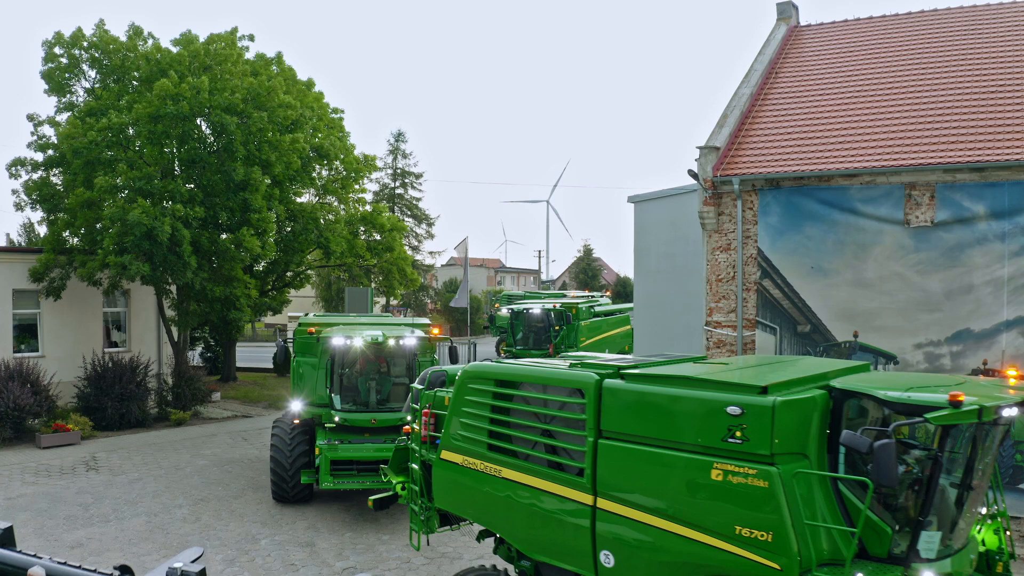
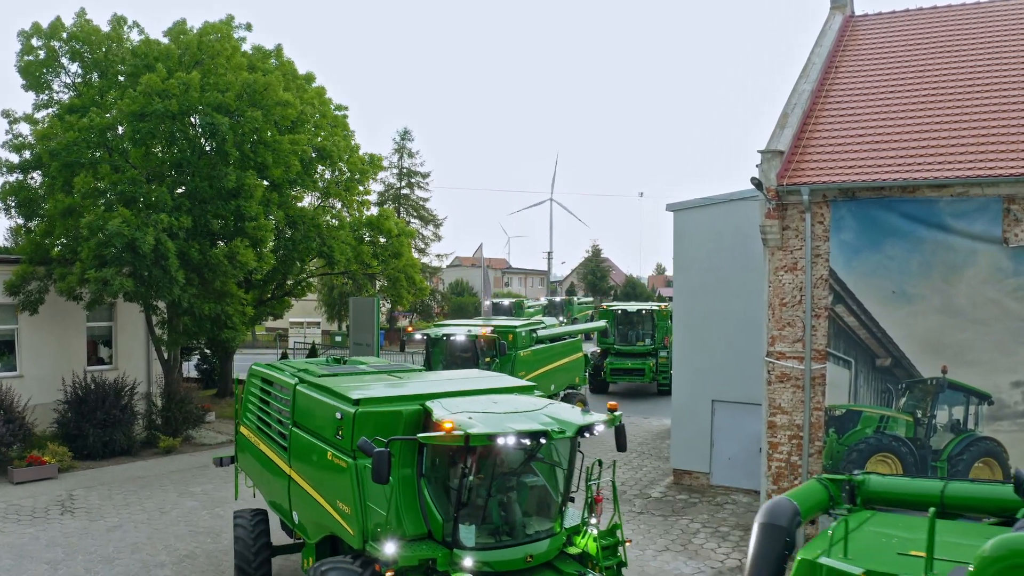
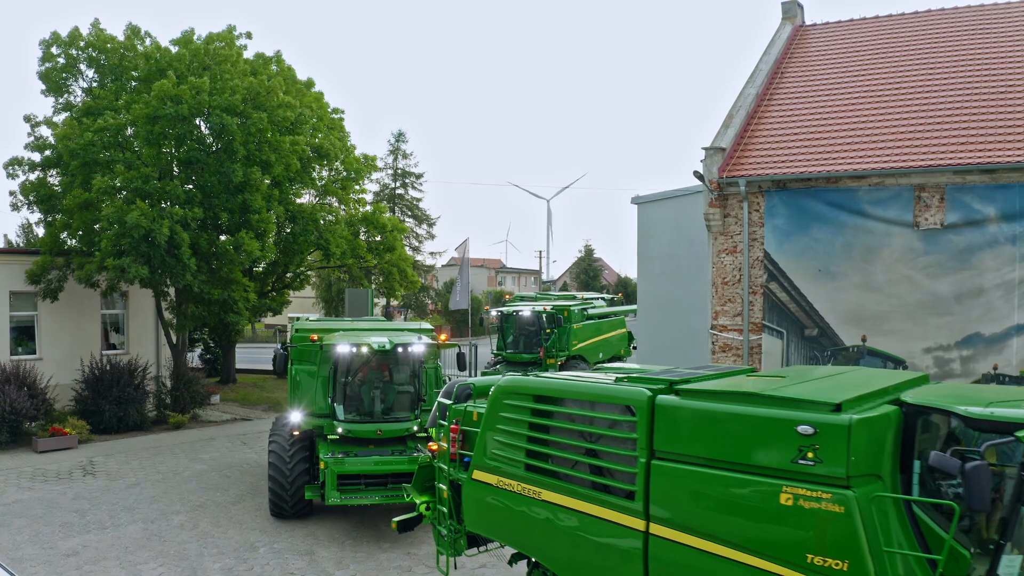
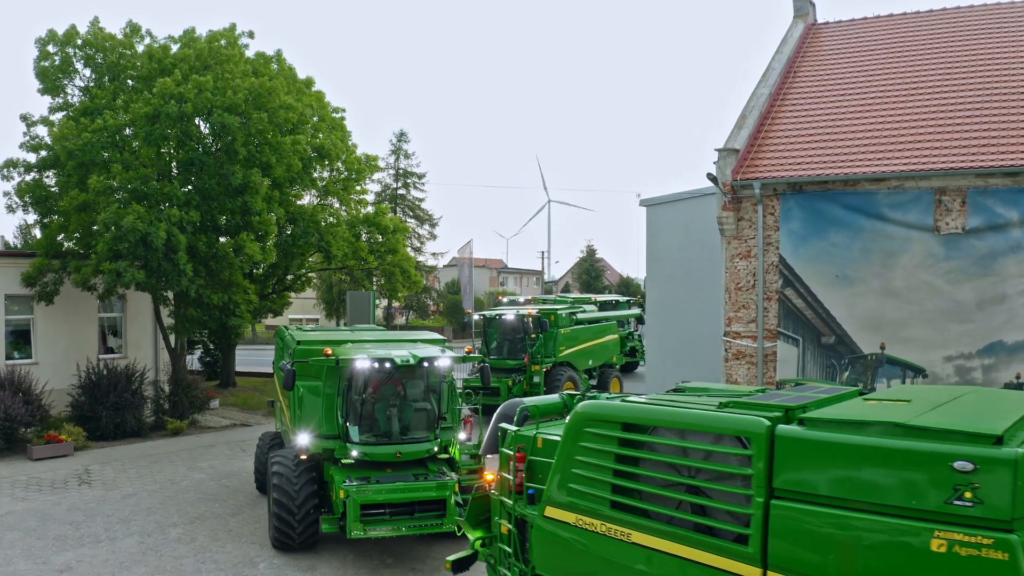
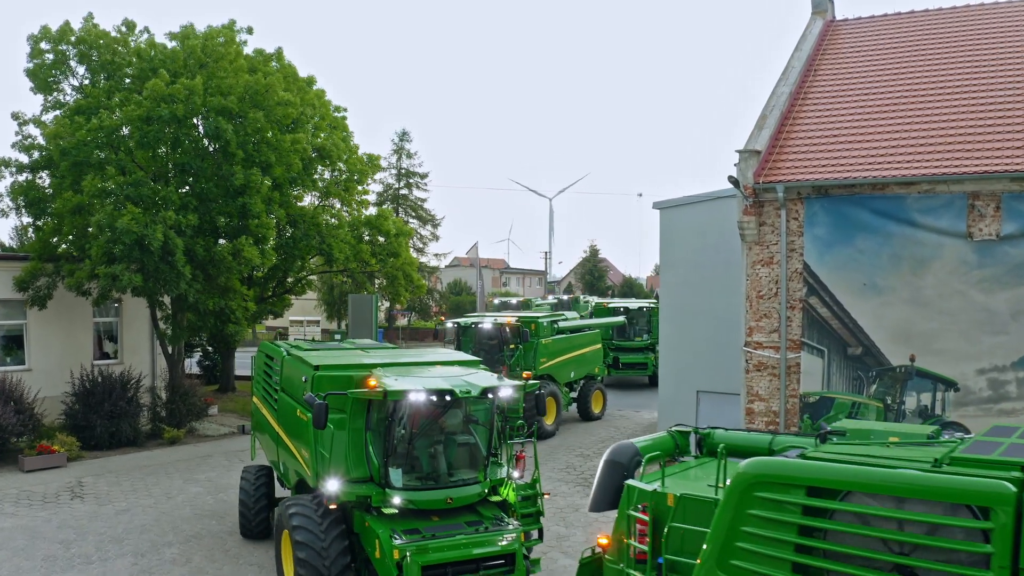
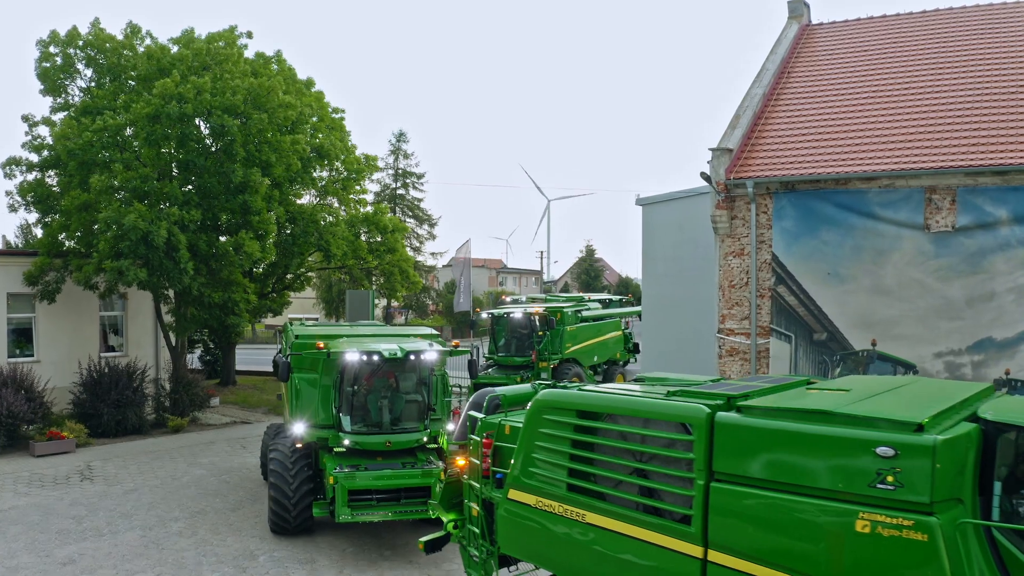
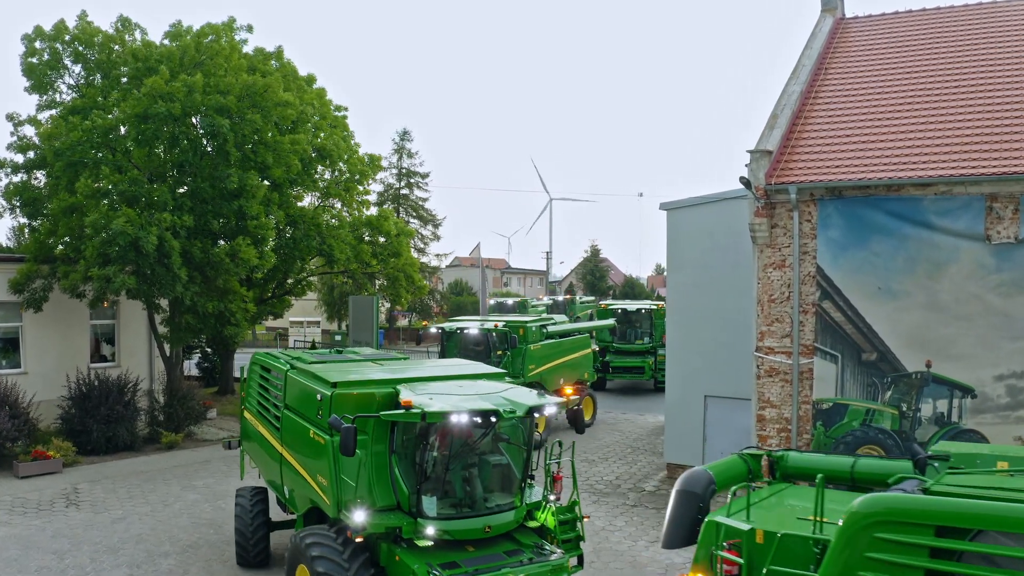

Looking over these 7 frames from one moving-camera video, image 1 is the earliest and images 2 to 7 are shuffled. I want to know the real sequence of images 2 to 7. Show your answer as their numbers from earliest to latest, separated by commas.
3, 6, 4, 5, 7, 2
